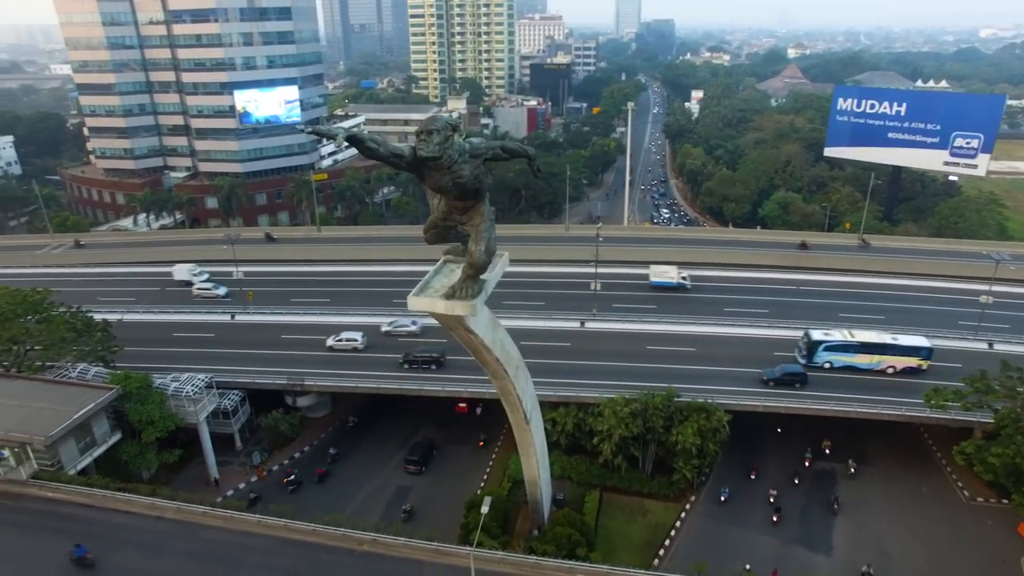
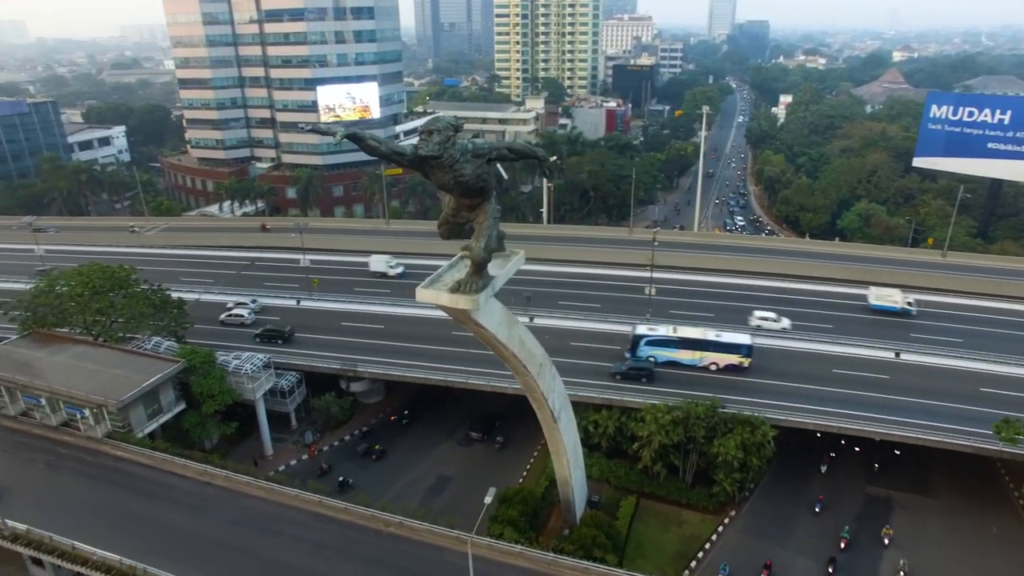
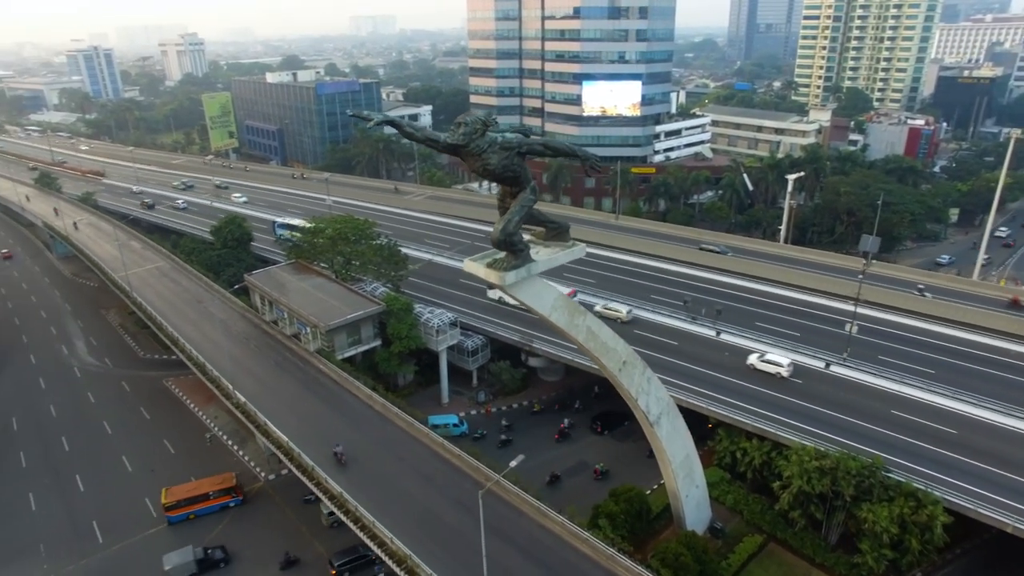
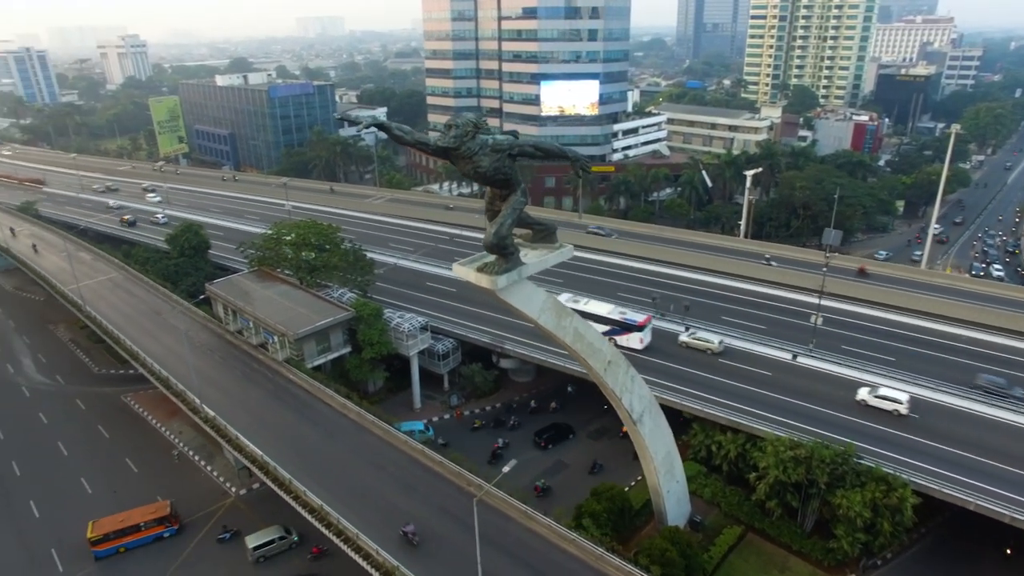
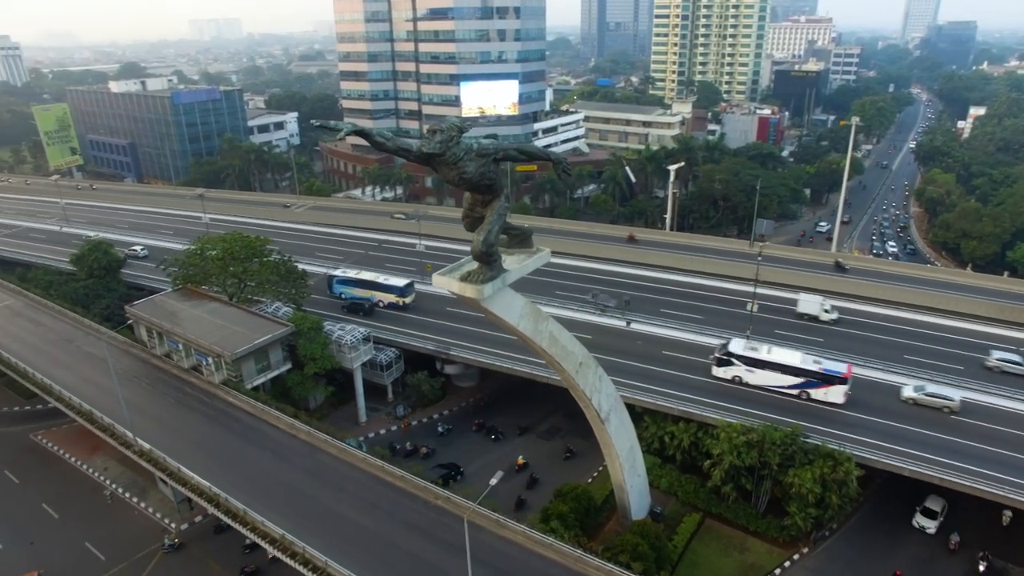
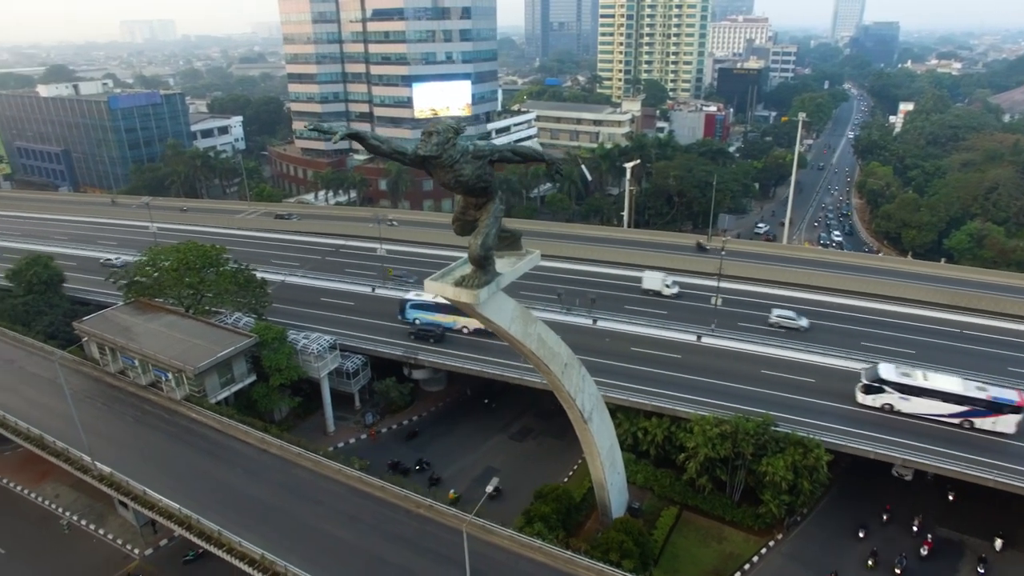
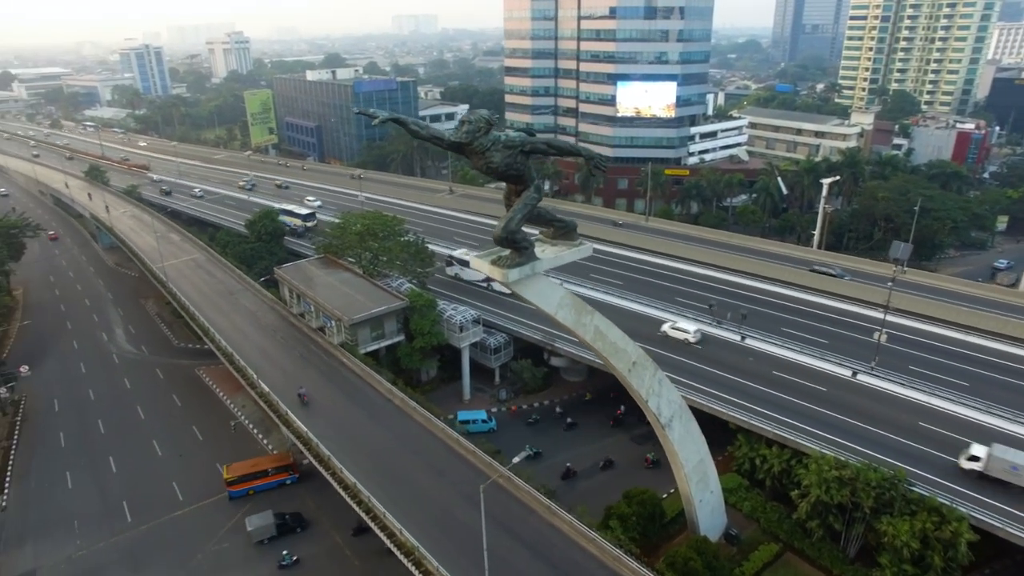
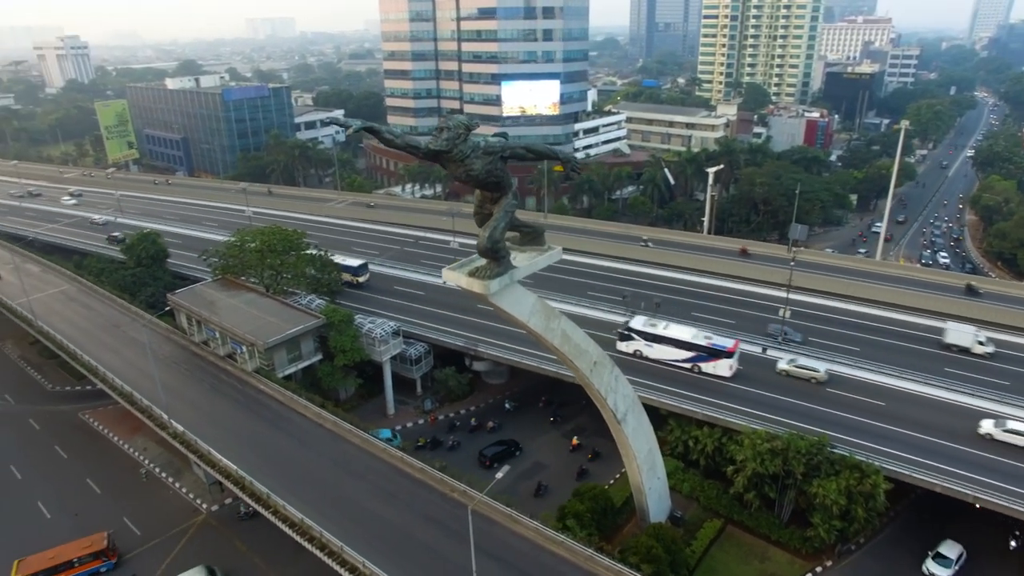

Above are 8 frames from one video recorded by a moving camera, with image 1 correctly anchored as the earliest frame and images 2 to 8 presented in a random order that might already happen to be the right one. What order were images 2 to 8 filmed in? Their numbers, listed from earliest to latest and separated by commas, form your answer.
2, 6, 5, 8, 4, 3, 7
